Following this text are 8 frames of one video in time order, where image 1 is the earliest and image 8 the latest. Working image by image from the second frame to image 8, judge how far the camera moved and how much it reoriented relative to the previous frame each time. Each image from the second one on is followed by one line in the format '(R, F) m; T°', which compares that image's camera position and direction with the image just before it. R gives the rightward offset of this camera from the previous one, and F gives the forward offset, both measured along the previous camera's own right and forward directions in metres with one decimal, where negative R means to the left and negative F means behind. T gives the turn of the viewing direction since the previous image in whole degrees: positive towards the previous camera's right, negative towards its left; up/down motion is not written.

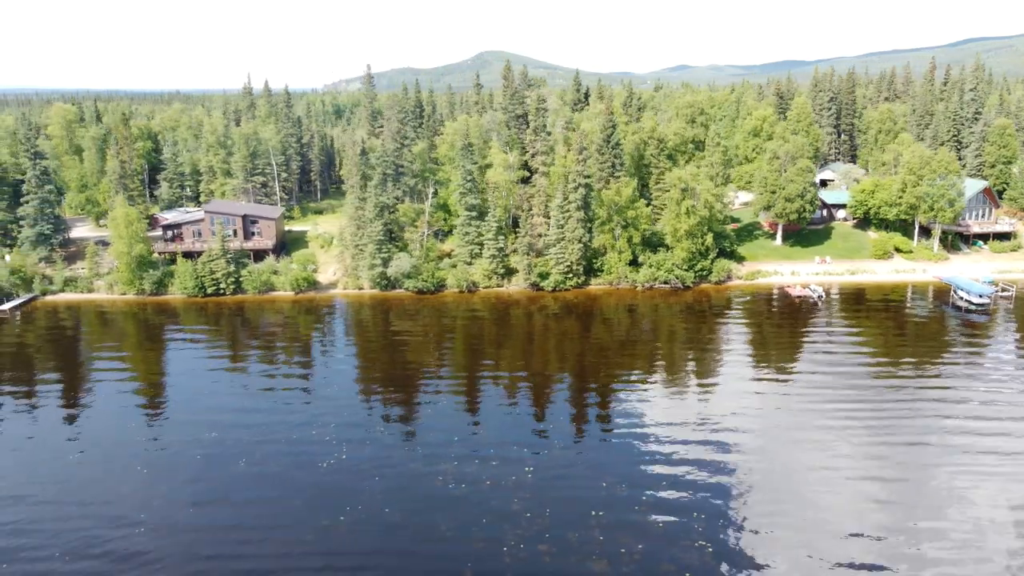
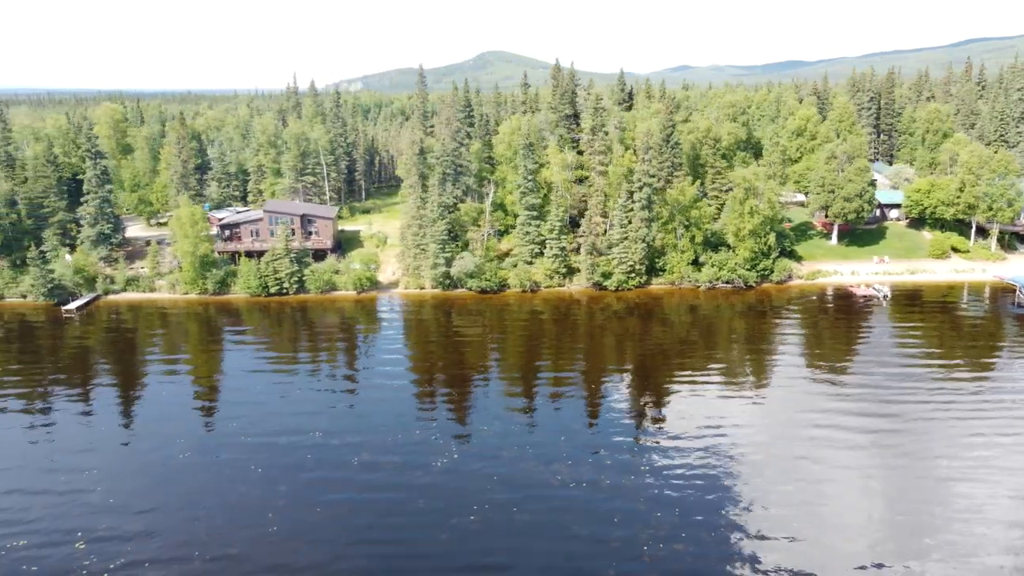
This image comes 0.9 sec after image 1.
(-3.9, 0.0) m; 0°
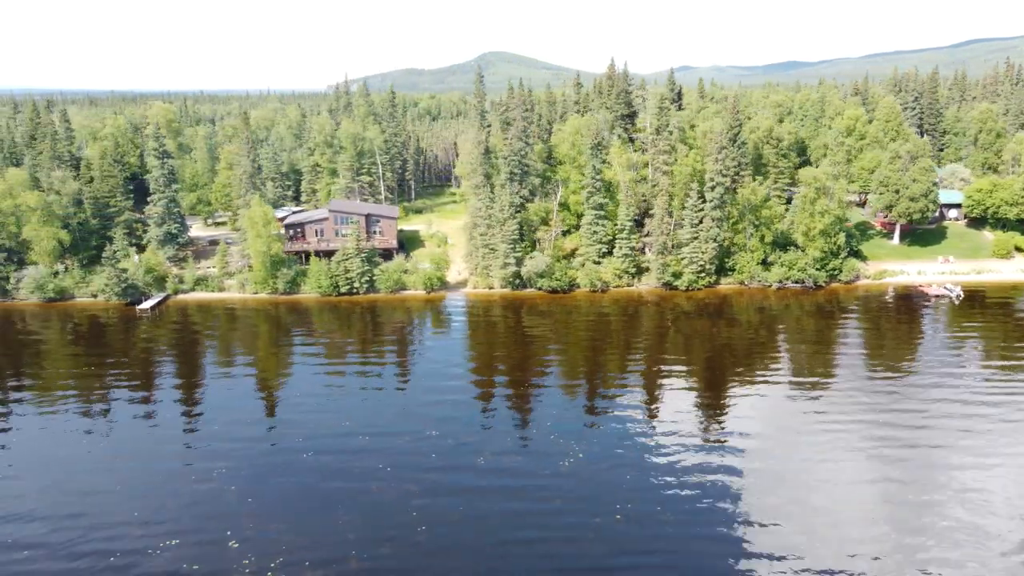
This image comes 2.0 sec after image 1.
(-4.4, 0.0) m; 0°
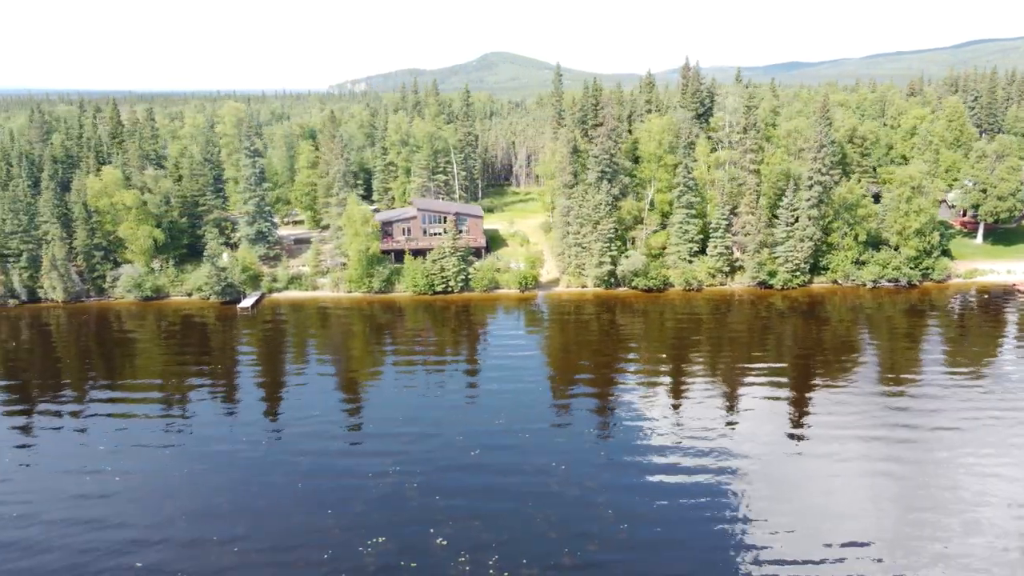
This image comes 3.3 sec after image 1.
(-6.0, -0.1) m; 0°
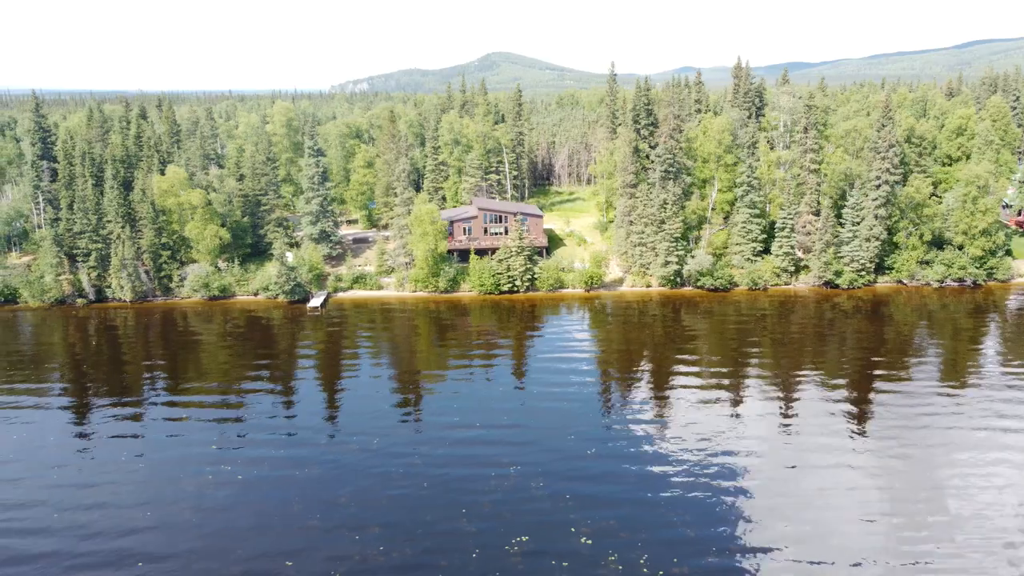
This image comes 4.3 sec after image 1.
(-4.2, 0.0) m; 0°
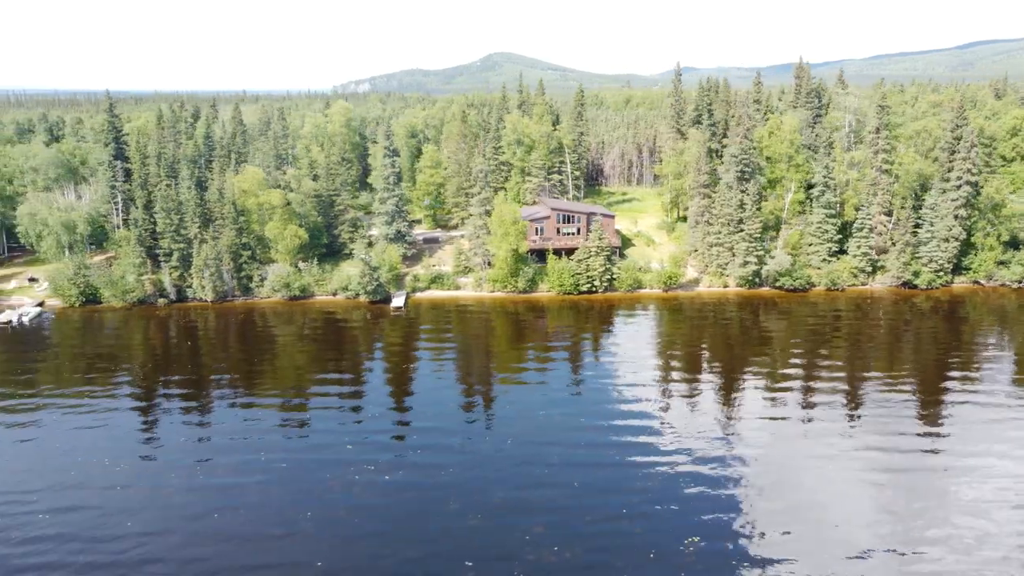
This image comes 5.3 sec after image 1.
(-5.0, -0.1) m; 0°
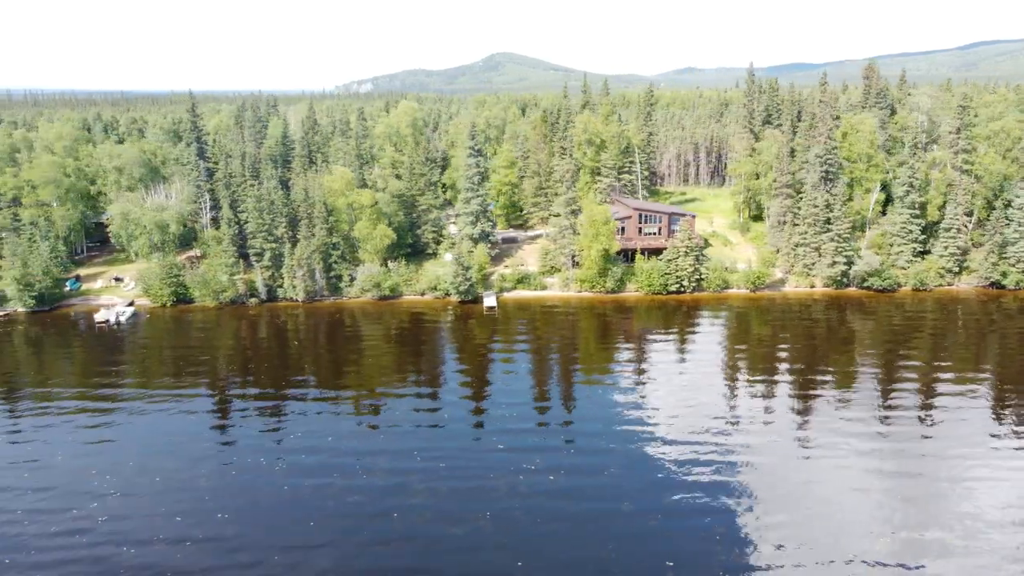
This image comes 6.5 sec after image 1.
(-5.7, -0.1) m; 0°
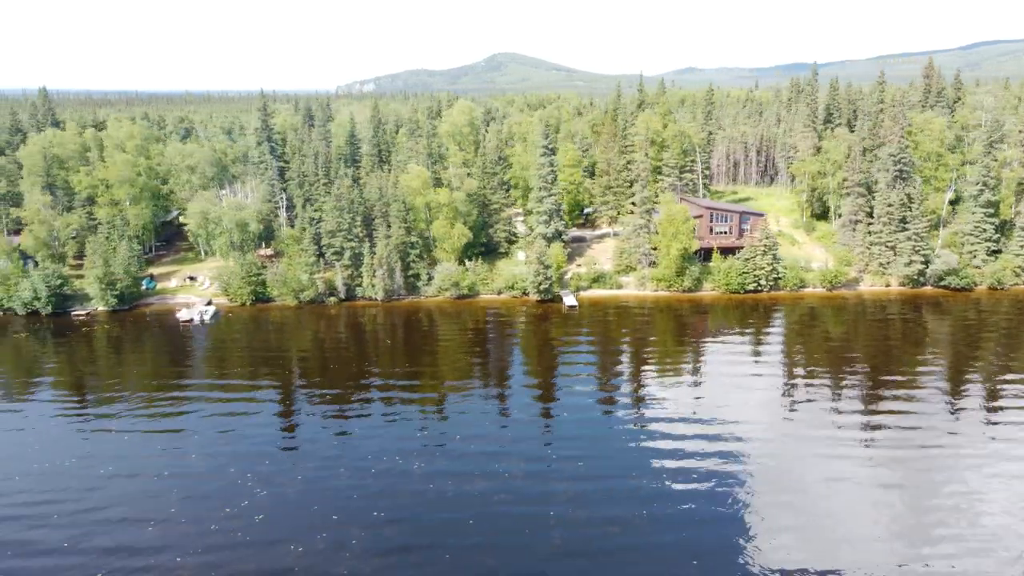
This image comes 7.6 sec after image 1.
(-5.0, 0.0) m; 0°
